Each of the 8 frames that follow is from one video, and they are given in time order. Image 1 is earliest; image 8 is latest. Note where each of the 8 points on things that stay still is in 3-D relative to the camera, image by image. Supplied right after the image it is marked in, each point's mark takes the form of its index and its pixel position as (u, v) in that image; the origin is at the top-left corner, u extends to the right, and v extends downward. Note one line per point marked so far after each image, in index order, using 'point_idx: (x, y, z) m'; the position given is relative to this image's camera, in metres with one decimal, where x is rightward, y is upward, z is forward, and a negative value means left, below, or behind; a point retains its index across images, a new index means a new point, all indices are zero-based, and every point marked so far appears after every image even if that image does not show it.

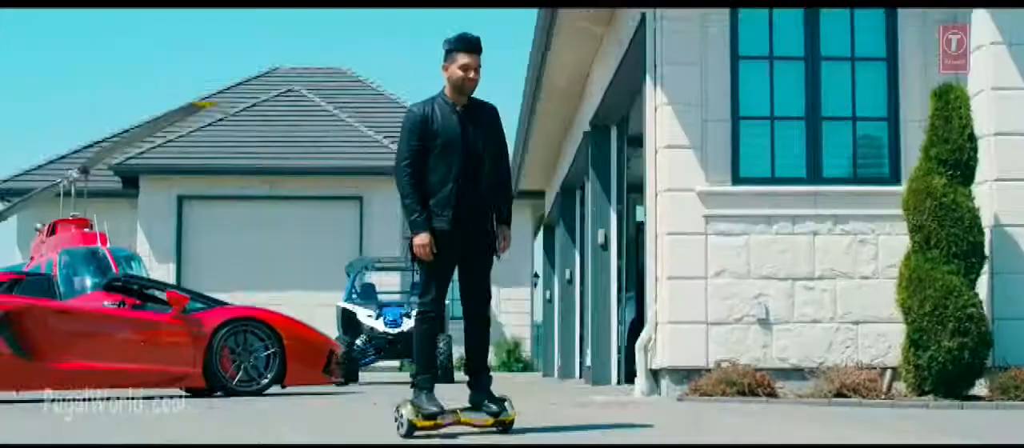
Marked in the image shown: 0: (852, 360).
0: (+2.0, -0.8, +10.0) m
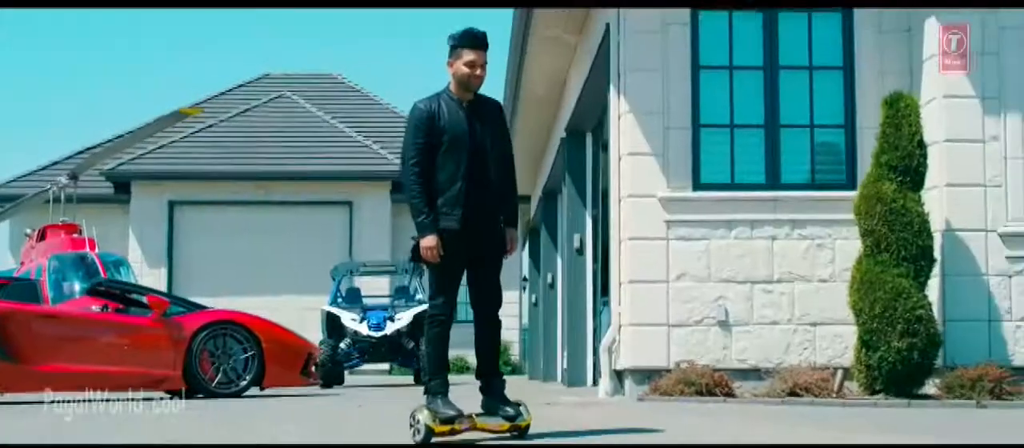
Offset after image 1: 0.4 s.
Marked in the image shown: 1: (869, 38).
0: (+1.8, -0.8, +10.3) m
1: (+2.2, +1.2, +10.6) m
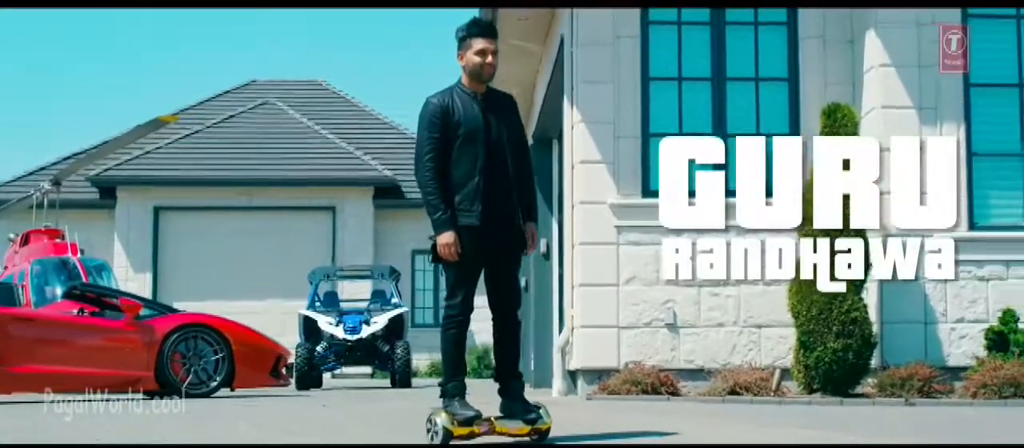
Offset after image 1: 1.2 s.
0: (+1.5, -0.9, +10.7) m
1: (+2.0, +1.1, +11.0) m
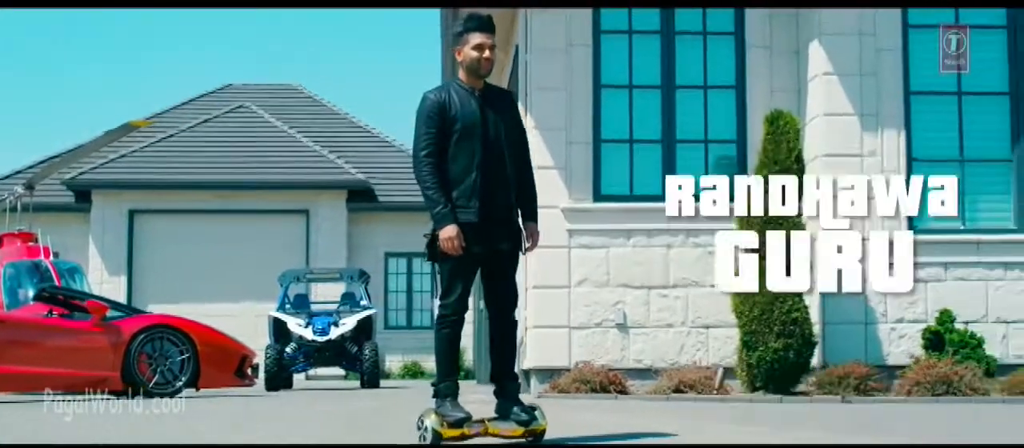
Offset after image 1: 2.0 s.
0: (+1.2, -0.9, +11.0) m
1: (+1.7, +1.1, +11.3) m
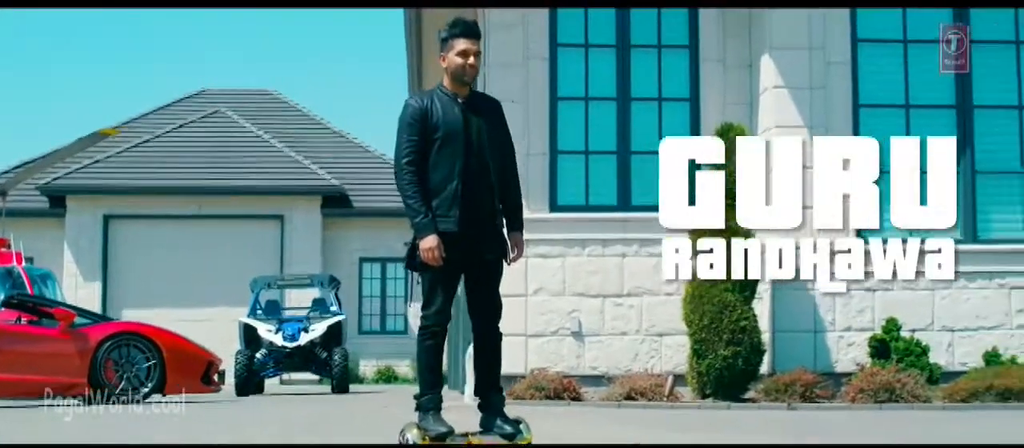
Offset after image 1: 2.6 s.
0: (+1.0, -1.0, +11.3) m
1: (+1.4, +1.0, +11.6) m
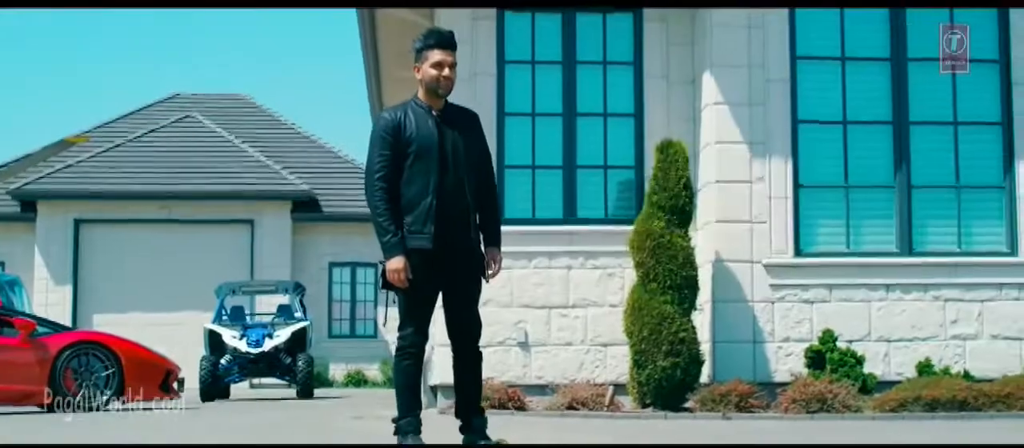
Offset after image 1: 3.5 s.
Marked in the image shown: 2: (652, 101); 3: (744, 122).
0: (+0.6, -1.0, +11.5) m
1: (+1.0, +0.9, +11.8) m
2: (+1.0, +0.8, +11.9) m
3: (+1.5, +0.7, +11.3) m
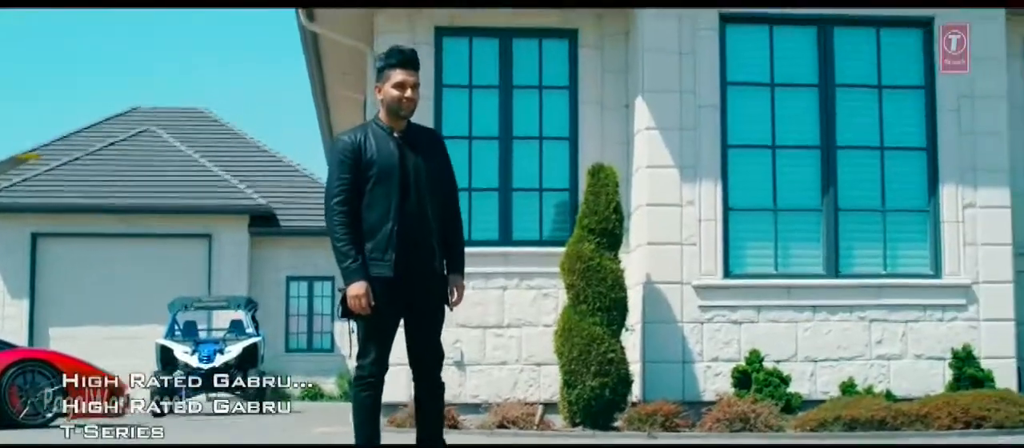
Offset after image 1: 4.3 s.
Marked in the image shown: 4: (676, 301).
0: (+0.2, -1.2, +11.8) m
1: (+0.6, +0.8, +12.1) m
2: (+0.5, +0.7, +12.1) m
3: (+1.1, +0.5, +11.5) m
4: (+1.1, -0.5, +11.4) m
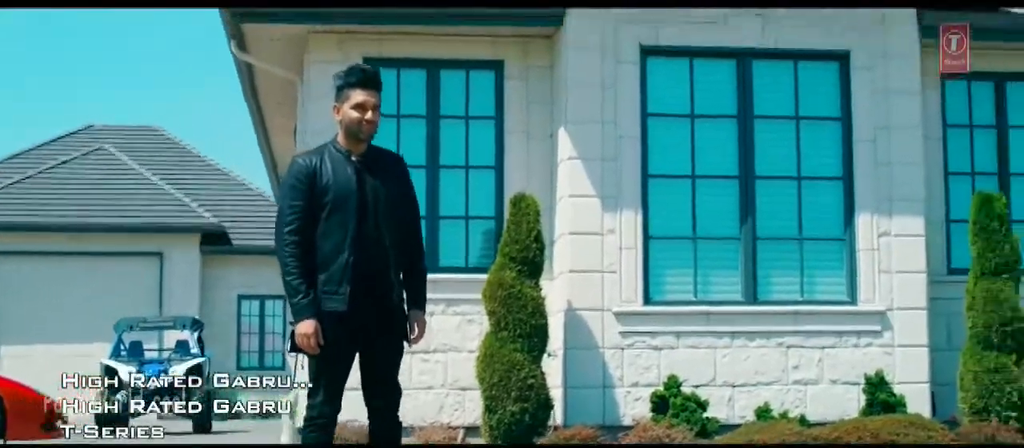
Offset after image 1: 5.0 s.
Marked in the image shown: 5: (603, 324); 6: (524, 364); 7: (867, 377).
0: (-0.4, -1.4, +12.0) m
1: (0.0, +0.6, +12.4) m
2: (0.0, +0.5, +12.4) m
3: (+0.6, +0.3, +11.8) m
4: (+0.6, -0.7, +11.7) m
5: (+0.6, -0.7, +11.7) m
6: (+0.1, -0.9, +11.0) m
7: (+2.5, -1.1, +11.9) m
